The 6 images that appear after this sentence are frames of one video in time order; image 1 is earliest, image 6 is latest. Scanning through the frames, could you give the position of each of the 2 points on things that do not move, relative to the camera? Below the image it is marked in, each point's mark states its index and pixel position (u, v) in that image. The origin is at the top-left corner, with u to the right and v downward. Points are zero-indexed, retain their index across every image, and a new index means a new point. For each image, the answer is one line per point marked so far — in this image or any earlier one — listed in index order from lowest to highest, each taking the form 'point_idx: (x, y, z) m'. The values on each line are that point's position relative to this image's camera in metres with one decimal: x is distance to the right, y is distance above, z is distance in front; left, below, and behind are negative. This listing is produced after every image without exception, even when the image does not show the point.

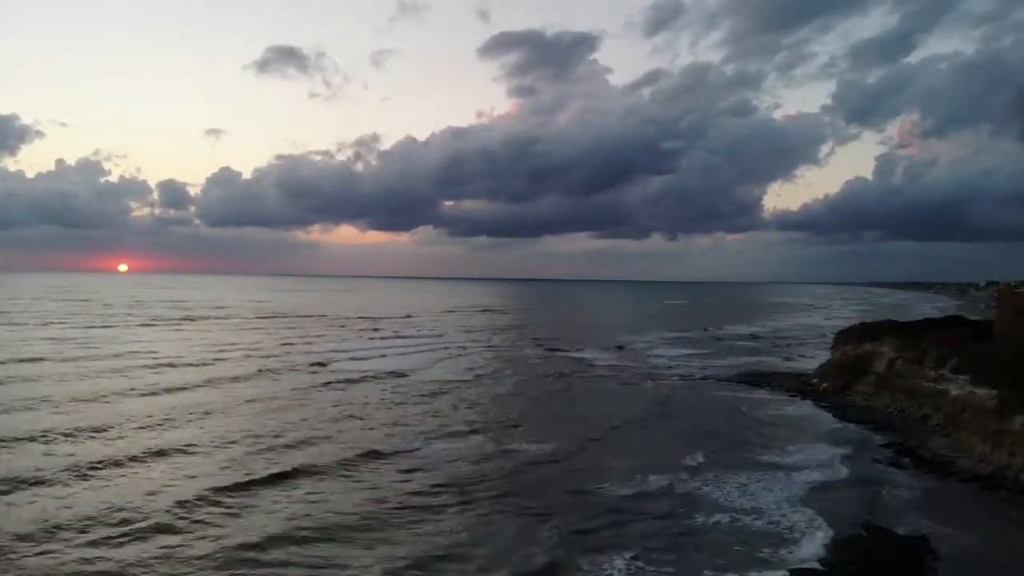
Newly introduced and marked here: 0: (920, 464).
0: (+11.8, -5.1, +19.9) m
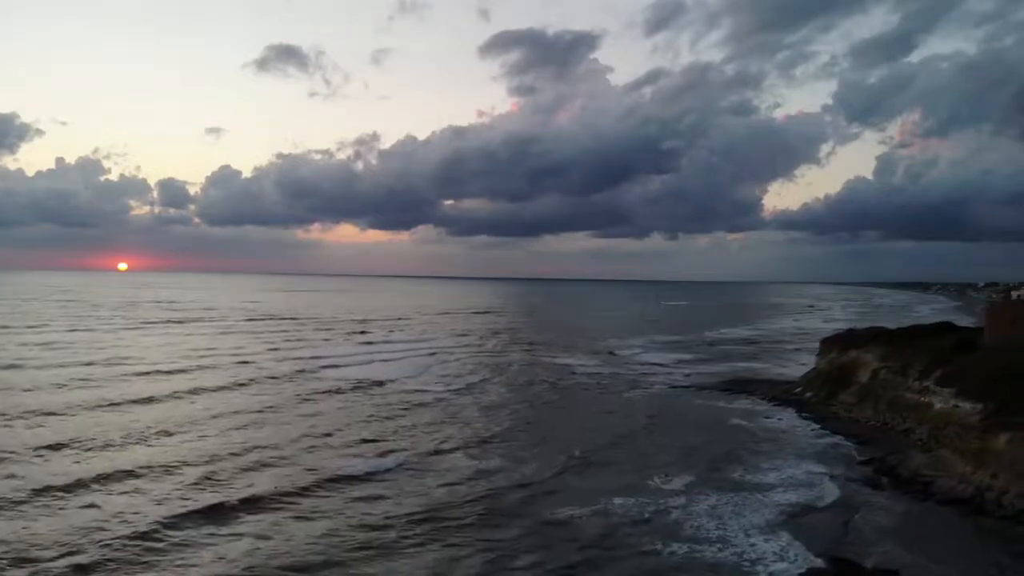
0: (+10.8, -5.5, +19.2) m
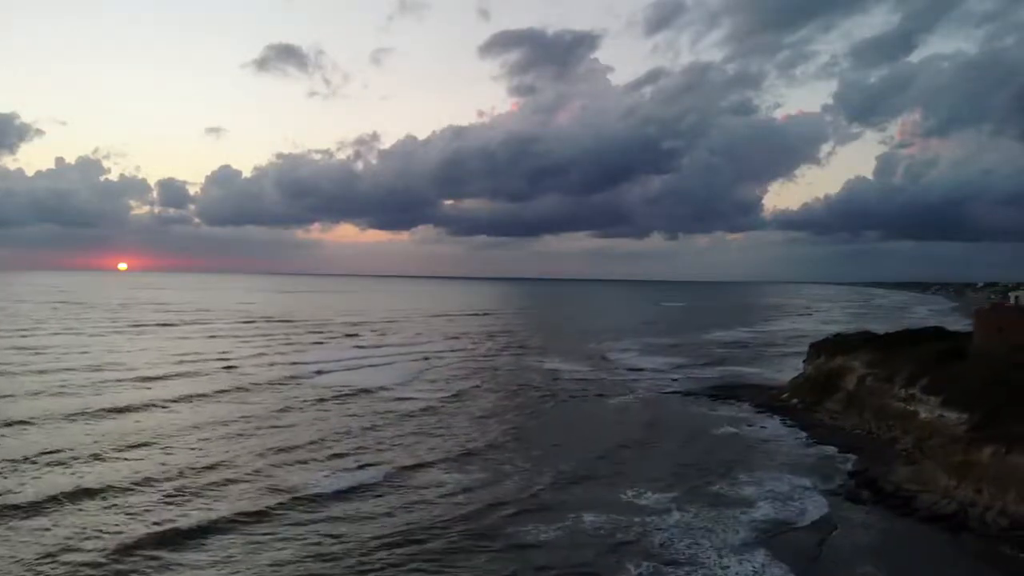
0: (+10.0, -5.7, +18.7) m
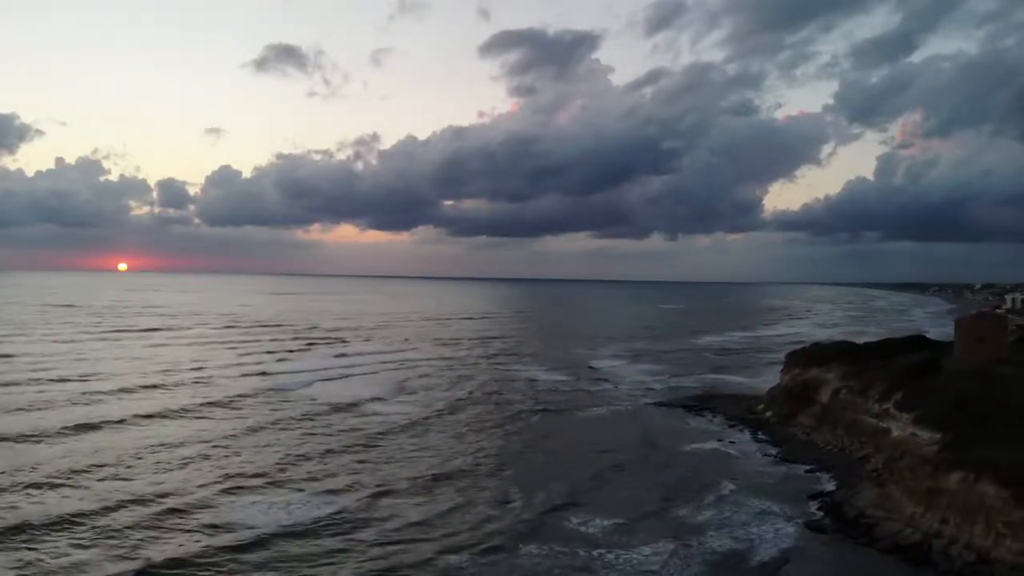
0: (+8.6, -6.2, +17.9) m
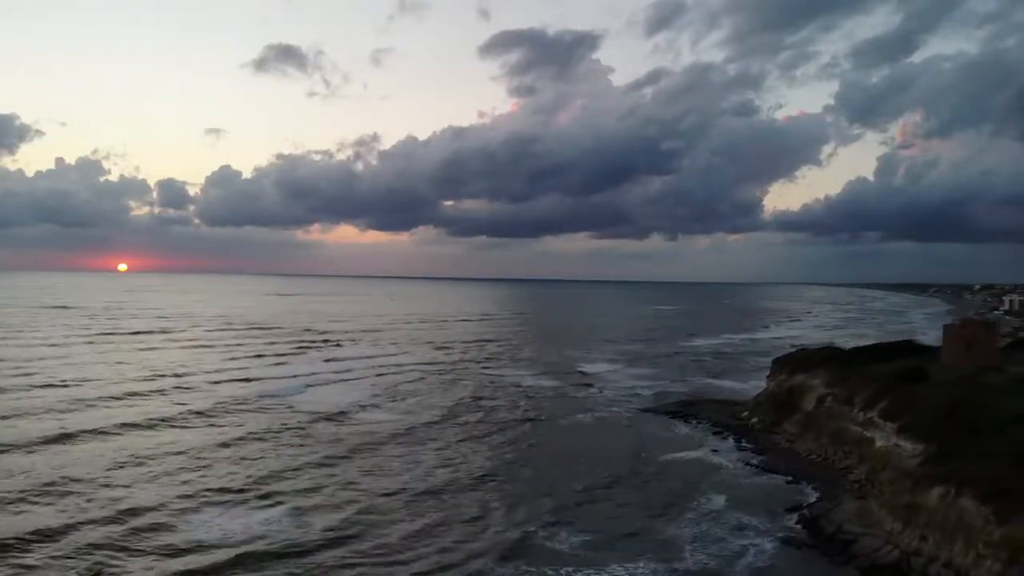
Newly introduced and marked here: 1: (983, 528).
0: (+7.8, -6.5, +17.4) m
1: (+10.4, -5.3, +15.1) m
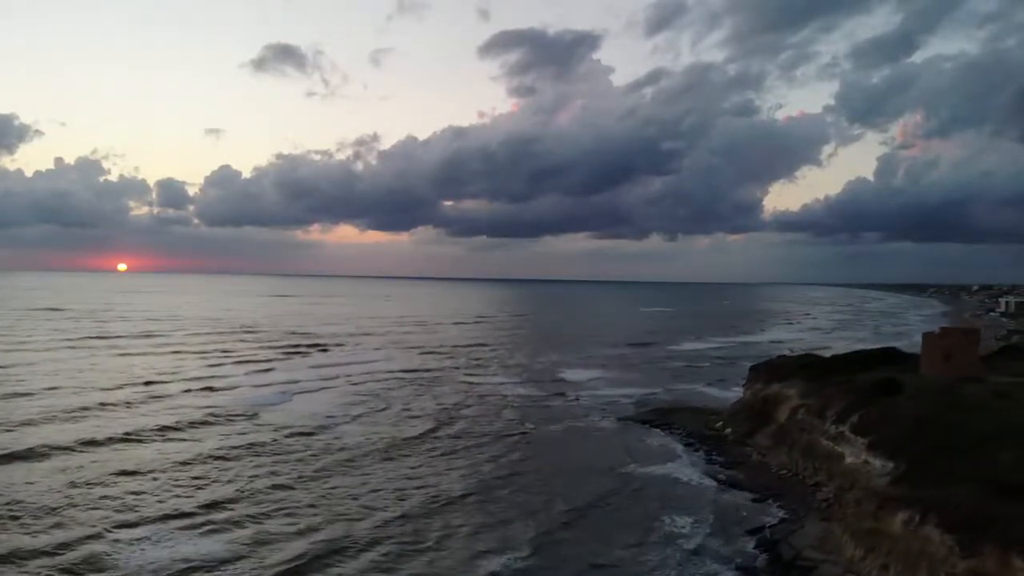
0: (+6.6, -6.9, +16.8) m
1: (+9.2, -5.7, +14.5) m
